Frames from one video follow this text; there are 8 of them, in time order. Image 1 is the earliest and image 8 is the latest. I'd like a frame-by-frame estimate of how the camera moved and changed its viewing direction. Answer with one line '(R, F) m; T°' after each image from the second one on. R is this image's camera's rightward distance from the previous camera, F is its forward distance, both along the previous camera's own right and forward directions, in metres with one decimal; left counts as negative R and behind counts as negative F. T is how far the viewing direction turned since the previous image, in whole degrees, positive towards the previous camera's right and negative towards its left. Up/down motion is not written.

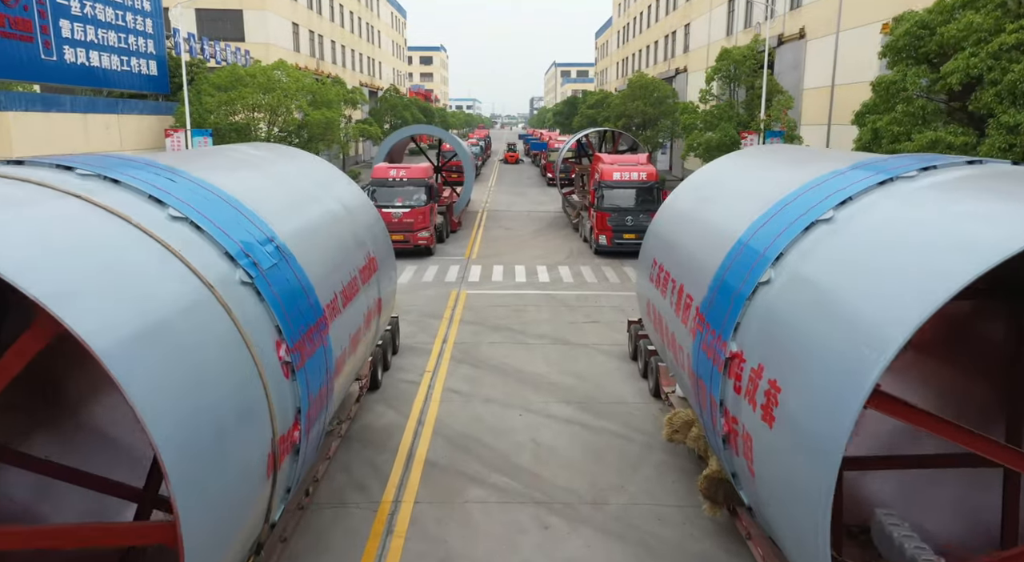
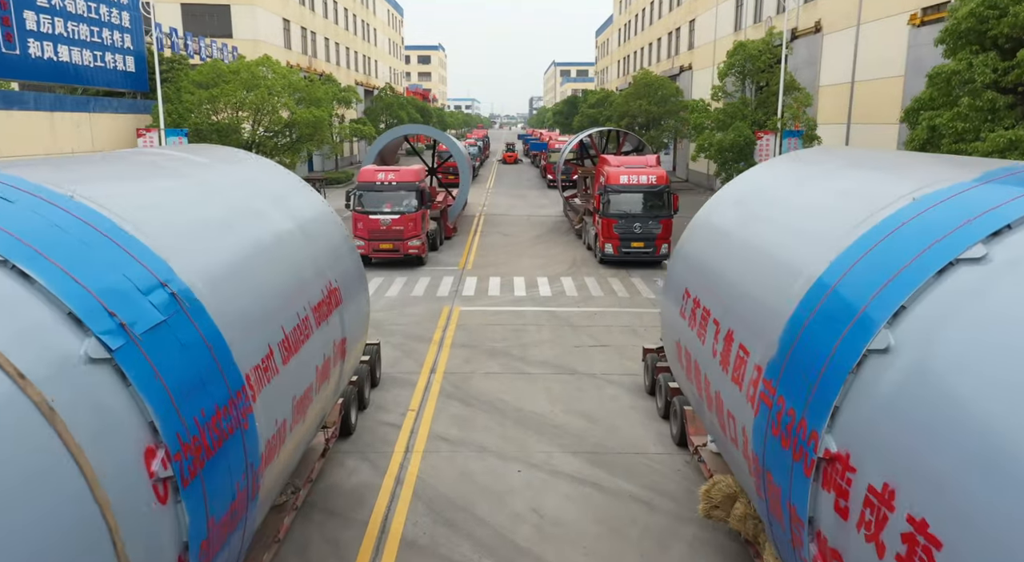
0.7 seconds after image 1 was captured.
(0.0, +1.7) m; 0°
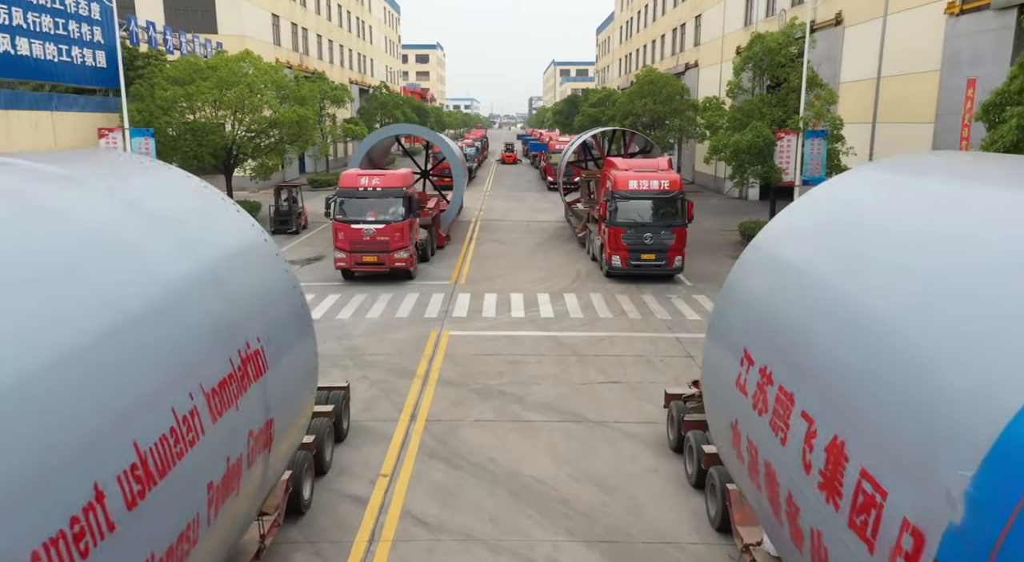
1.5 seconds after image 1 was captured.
(+0.1, +1.9) m; 0°
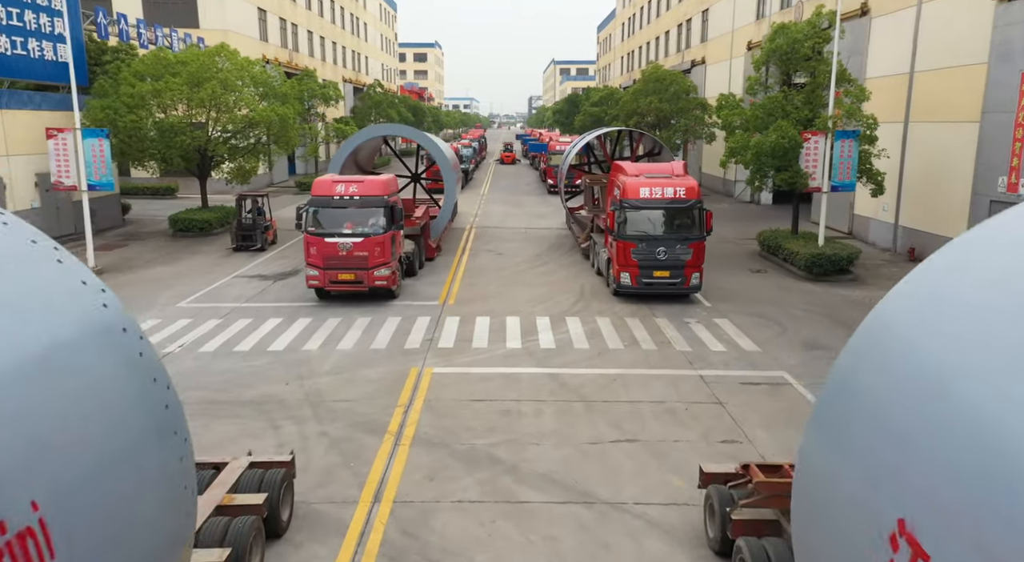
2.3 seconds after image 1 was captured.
(+0.1, +2.1) m; 0°
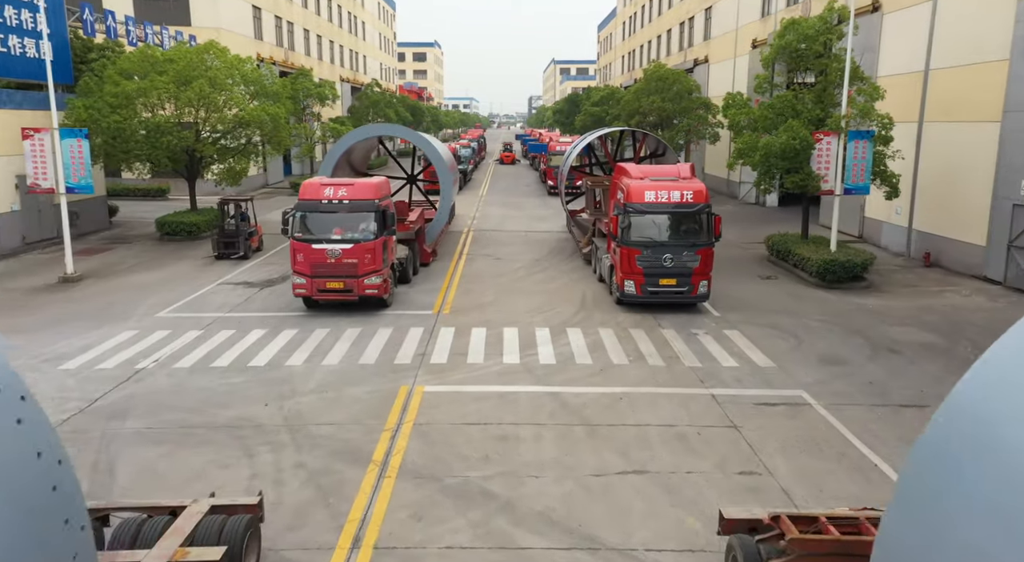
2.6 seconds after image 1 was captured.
(0.0, +0.8) m; 0°
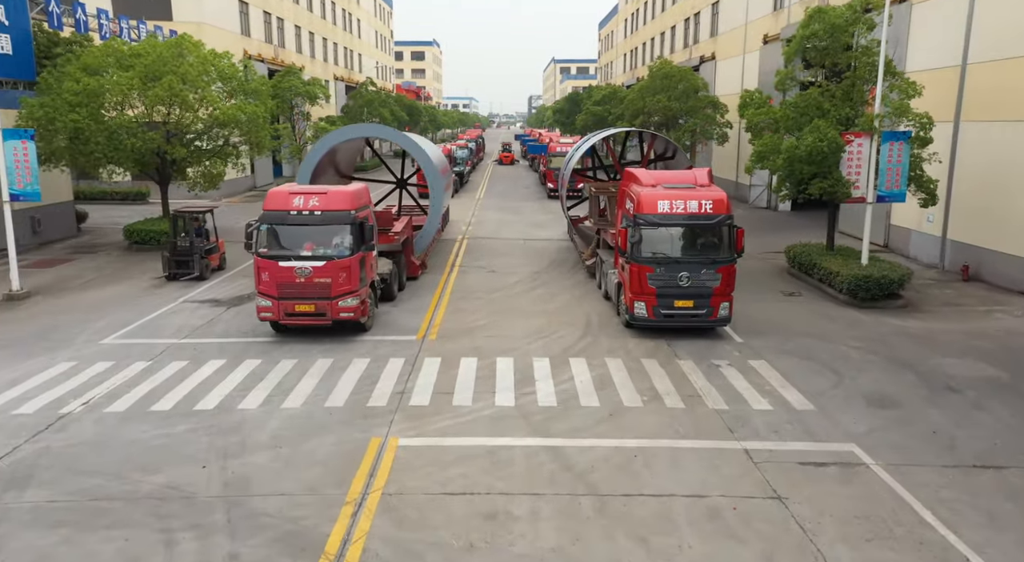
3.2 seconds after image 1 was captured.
(+0.1, +1.9) m; 0°
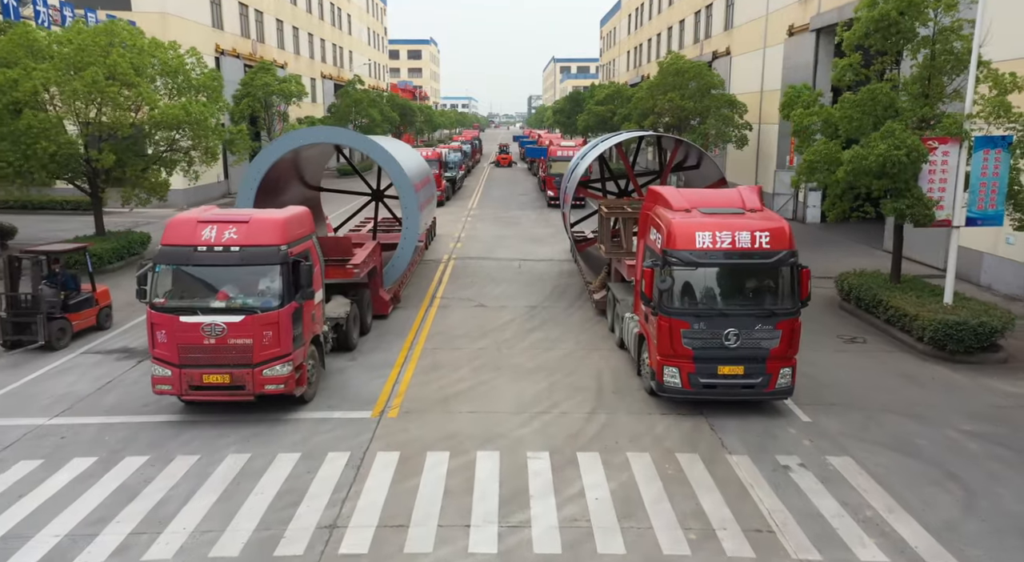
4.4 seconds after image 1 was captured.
(+0.2, +3.5) m; 0°
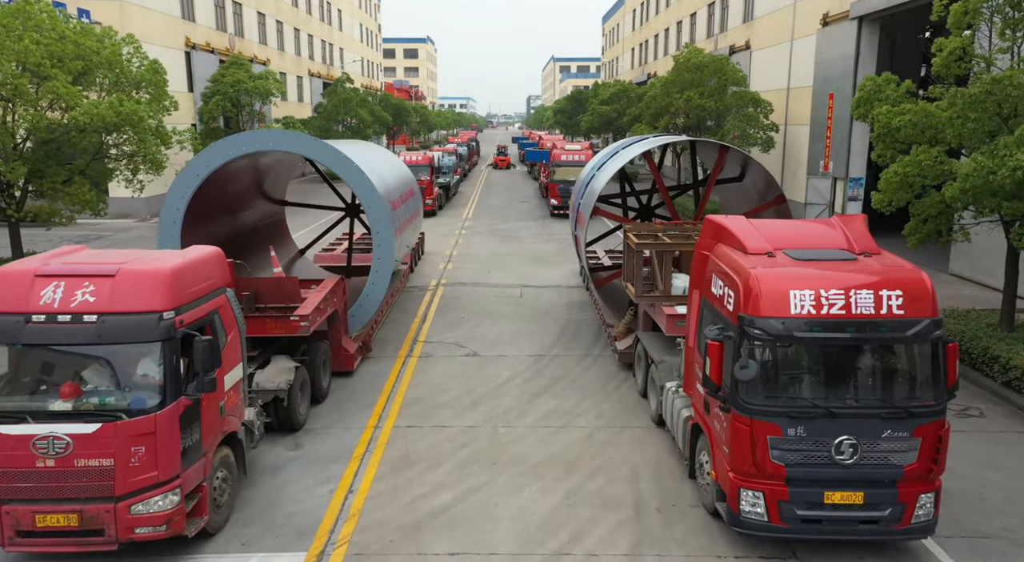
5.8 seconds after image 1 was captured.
(0.0, +3.4) m; 0°
